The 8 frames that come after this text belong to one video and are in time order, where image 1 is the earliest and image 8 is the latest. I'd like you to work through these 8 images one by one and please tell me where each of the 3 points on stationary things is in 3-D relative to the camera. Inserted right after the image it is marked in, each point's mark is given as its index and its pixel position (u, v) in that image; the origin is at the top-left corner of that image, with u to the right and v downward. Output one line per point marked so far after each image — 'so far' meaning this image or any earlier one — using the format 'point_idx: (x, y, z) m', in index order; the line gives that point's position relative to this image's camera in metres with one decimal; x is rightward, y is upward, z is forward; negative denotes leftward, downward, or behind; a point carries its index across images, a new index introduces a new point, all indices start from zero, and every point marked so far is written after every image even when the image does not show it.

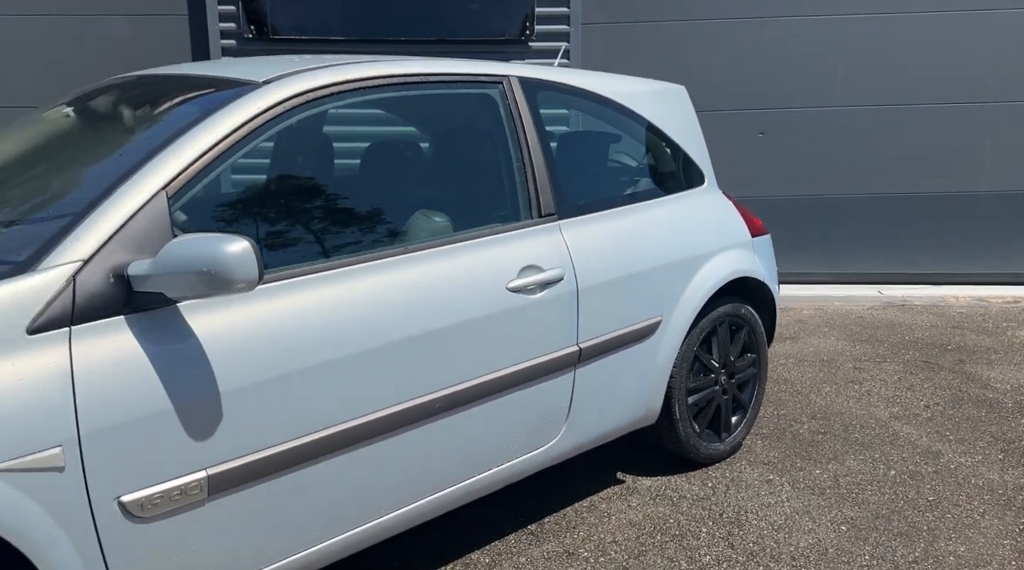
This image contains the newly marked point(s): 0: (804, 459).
0: (+1.2, -0.7, +3.9) m
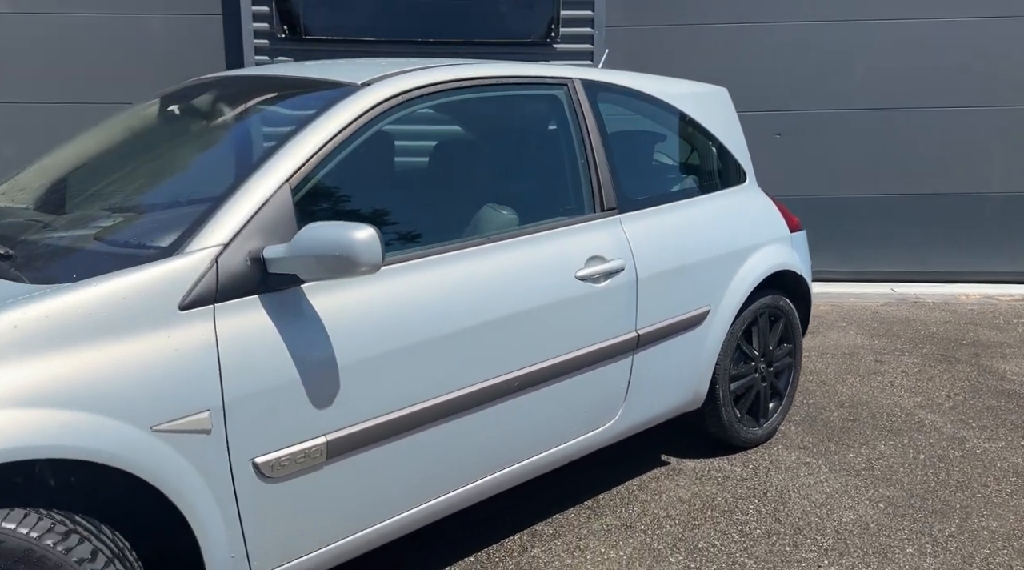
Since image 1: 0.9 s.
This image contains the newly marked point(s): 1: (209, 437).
0: (+1.4, -0.7, +4.1) m
1: (-0.7, -0.3, +2.1) m
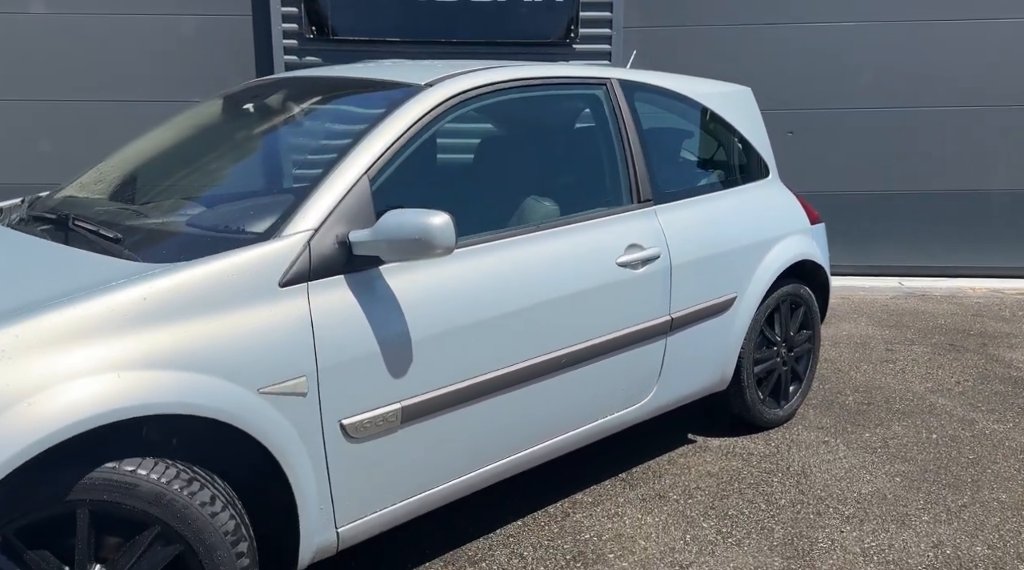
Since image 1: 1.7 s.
0: (+1.6, -0.6, +4.3) m
1: (-0.5, -0.3, +2.3) m
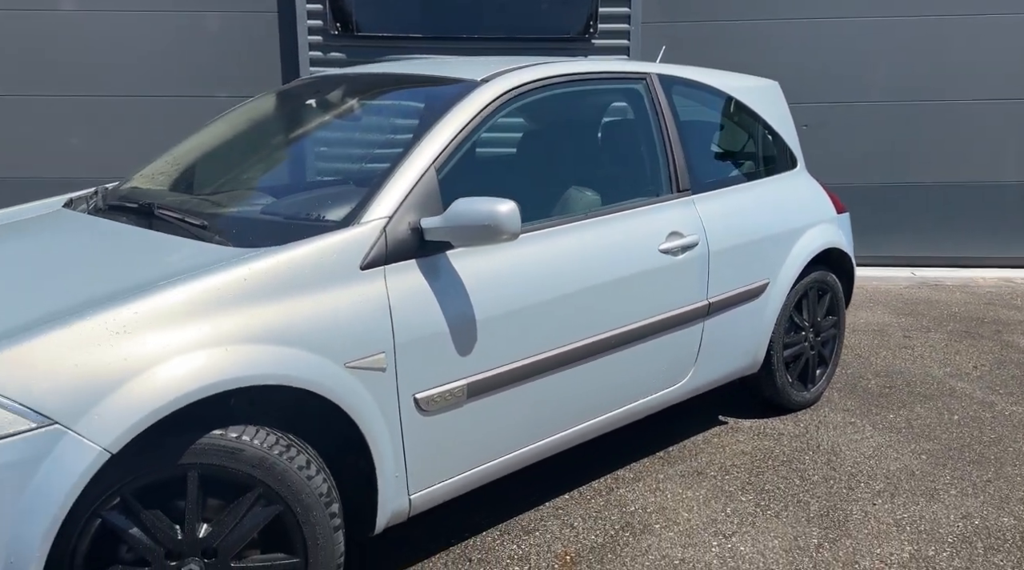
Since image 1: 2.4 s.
0: (+1.7, -0.6, +4.5) m
1: (-0.3, -0.2, +2.5) m
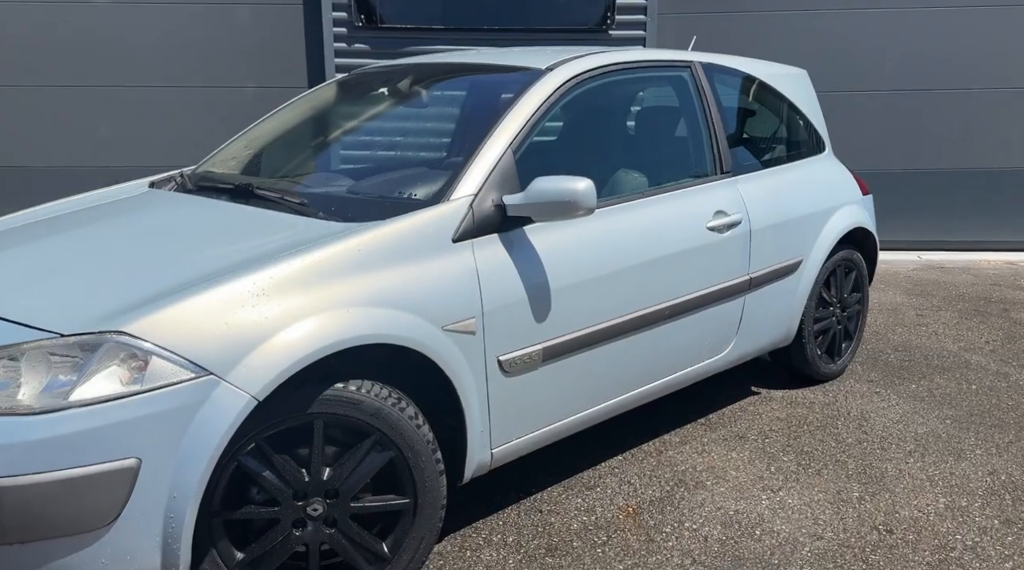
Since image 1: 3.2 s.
0: (+2.0, -0.5, +4.8) m
1: (-0.1, -0.2, +2.7) m
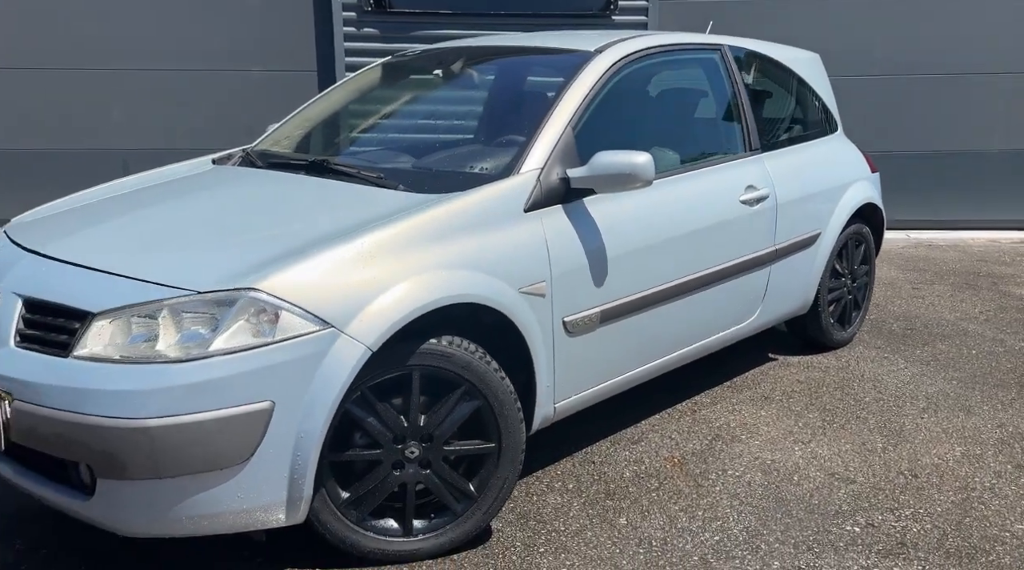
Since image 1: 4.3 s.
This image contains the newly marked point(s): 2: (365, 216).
0: (+2.1, -0.3, +5.1) m
1: (+0.1, 0.0, +3.0) m
2: (-0.4, +0.2, +2.7) m
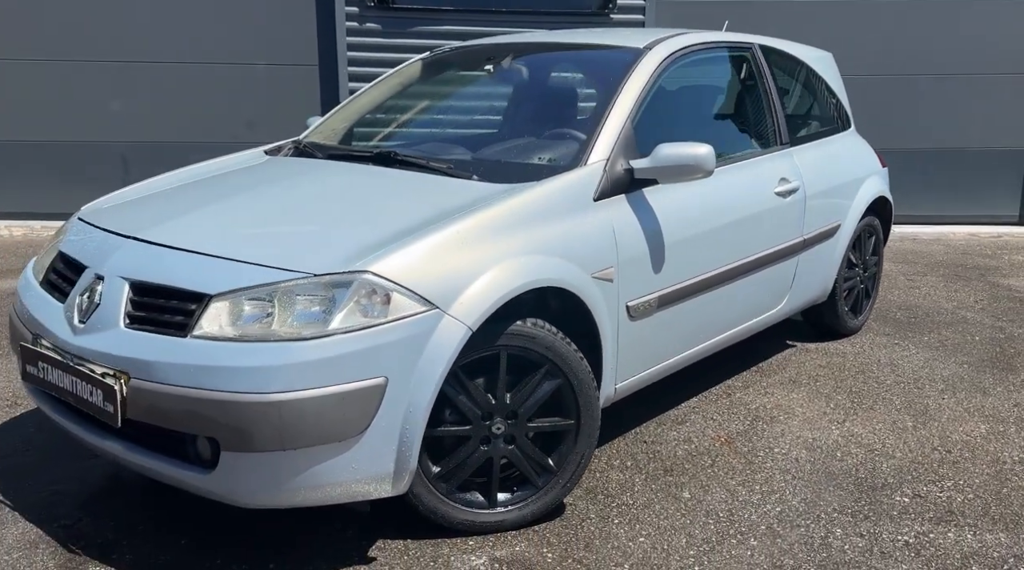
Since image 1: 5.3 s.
0: (+2.2, -0.3, +5.3) m
1: (+0.3, 0.0, +3.1) m
2: (-0.2, +0.2, +2.9) m
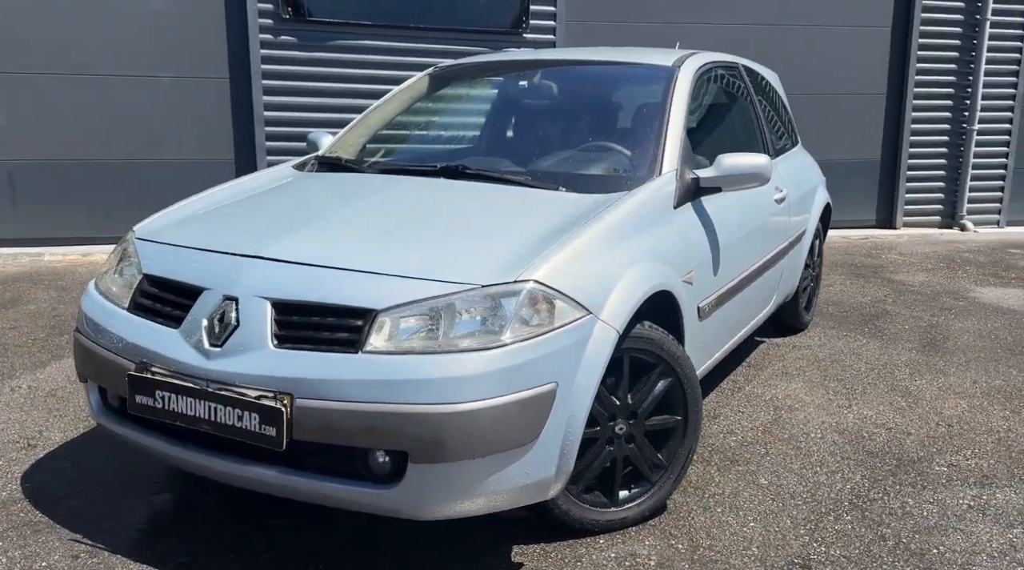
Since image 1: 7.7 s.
0: (+2.1, -0.2, +5.8) m
1: (+0.6, 0.0, +3.3) m
2: (+0.1, +0.2, +2.9) m
